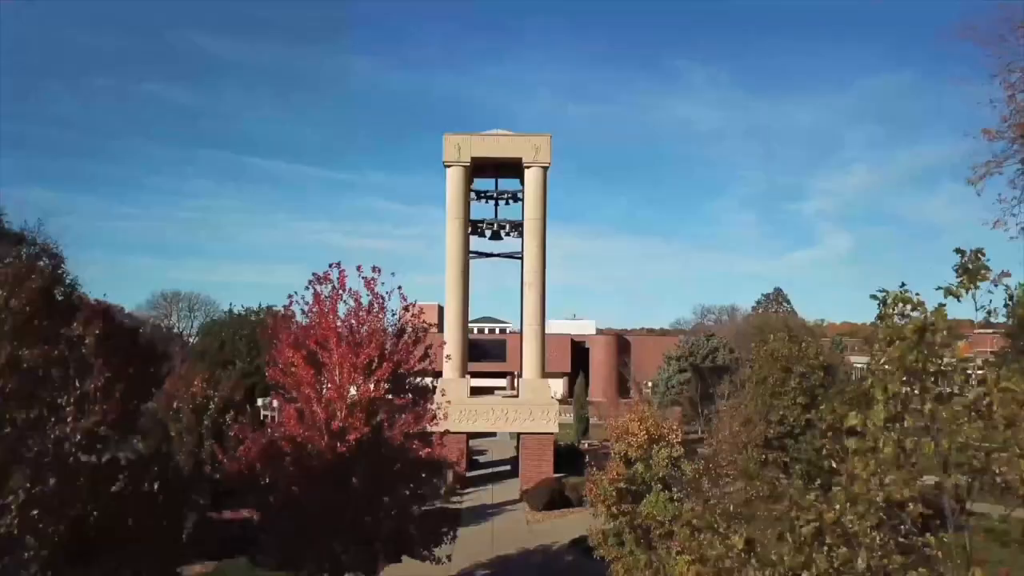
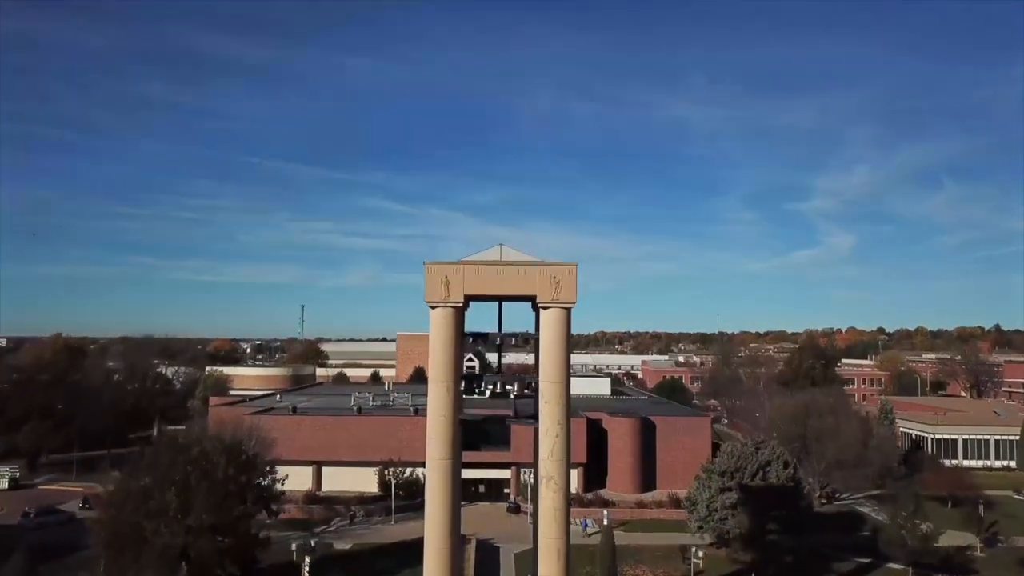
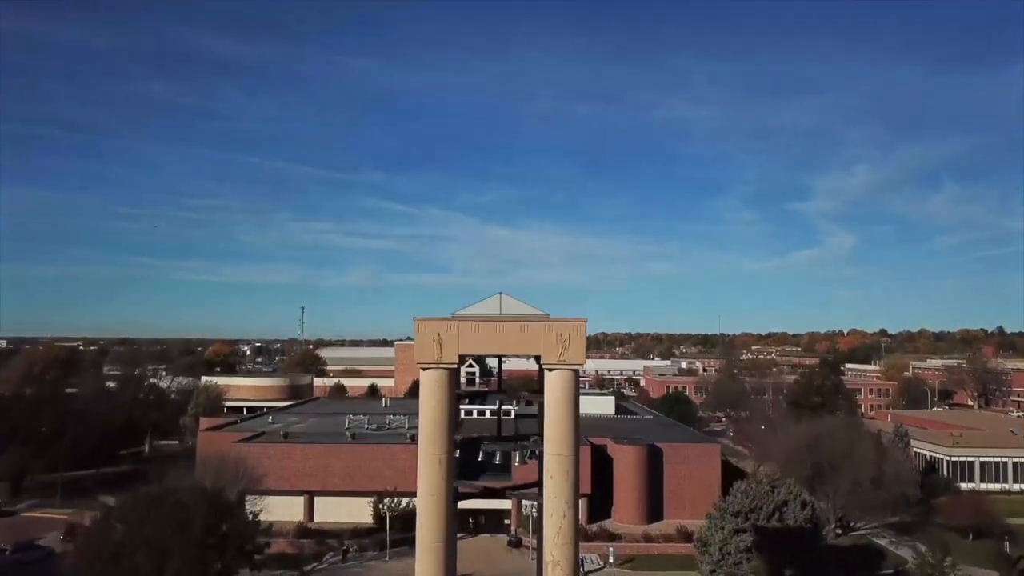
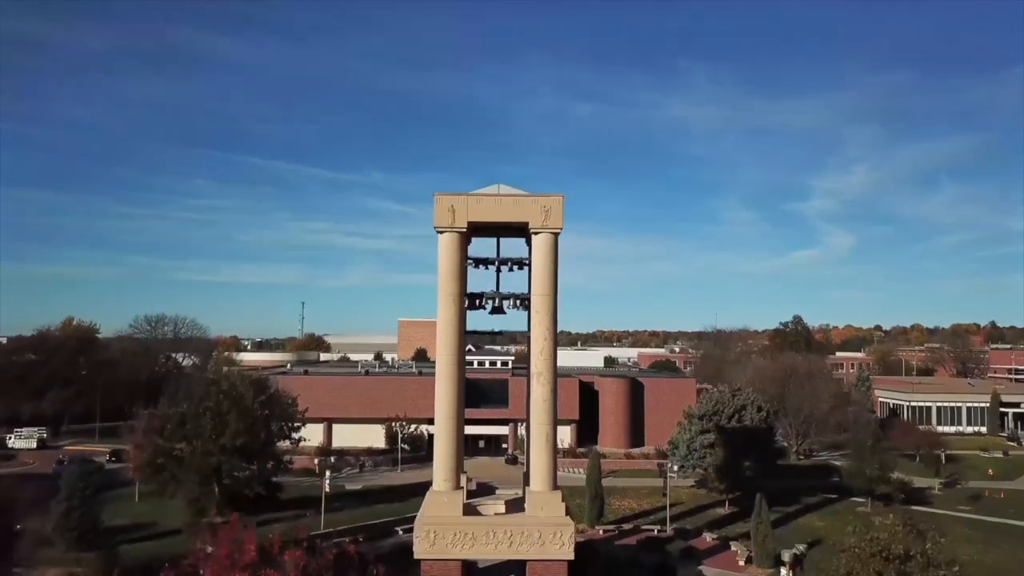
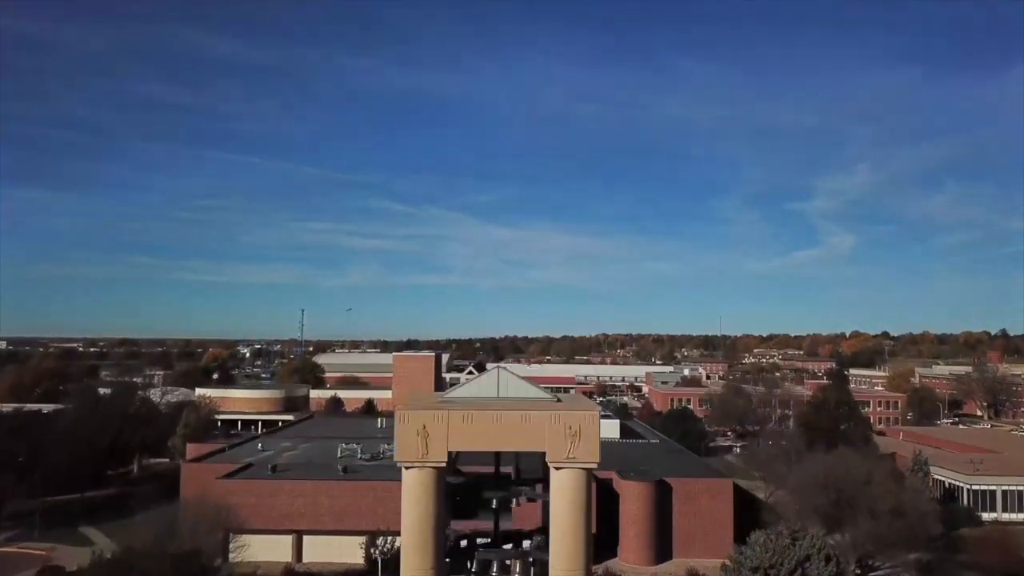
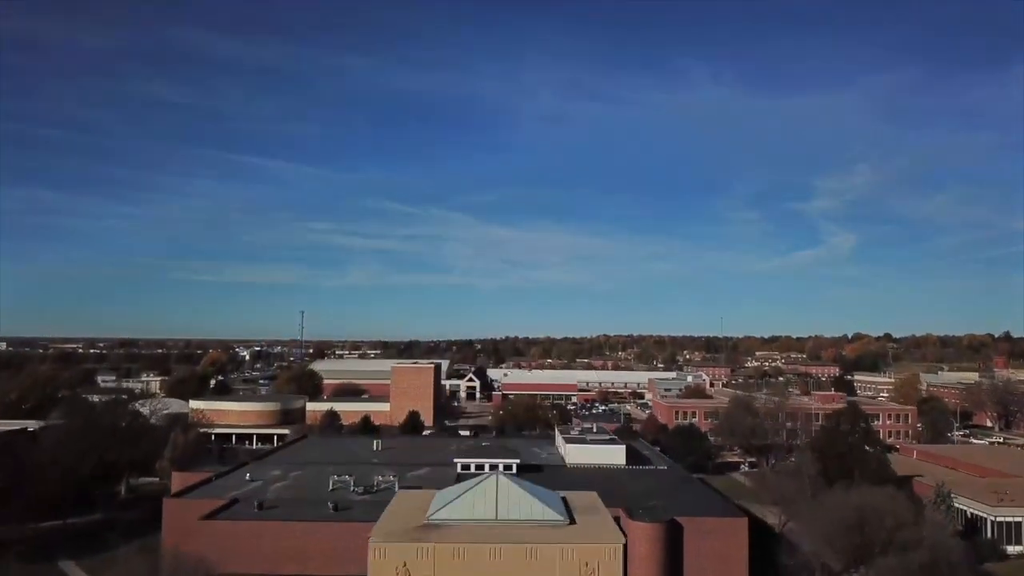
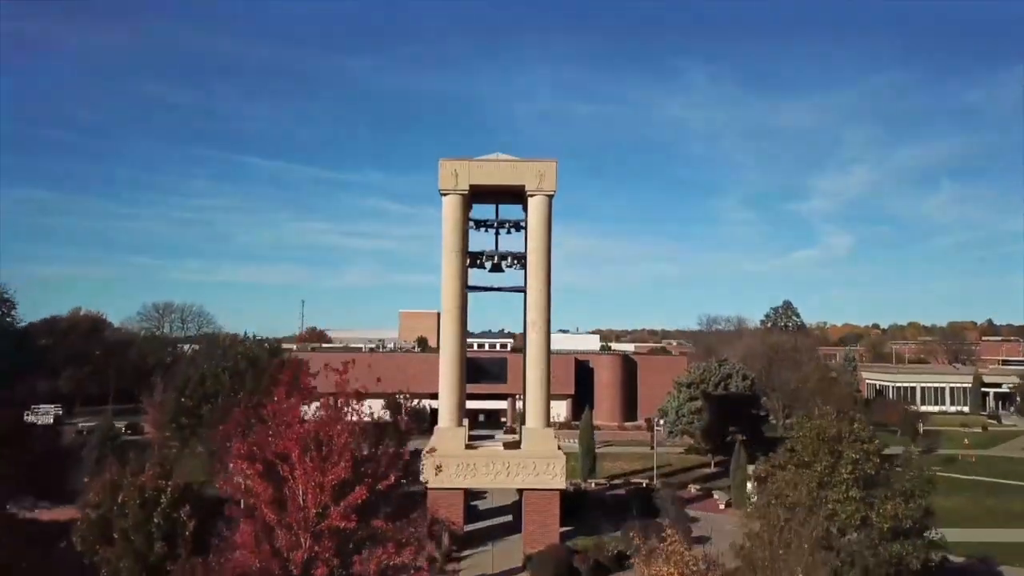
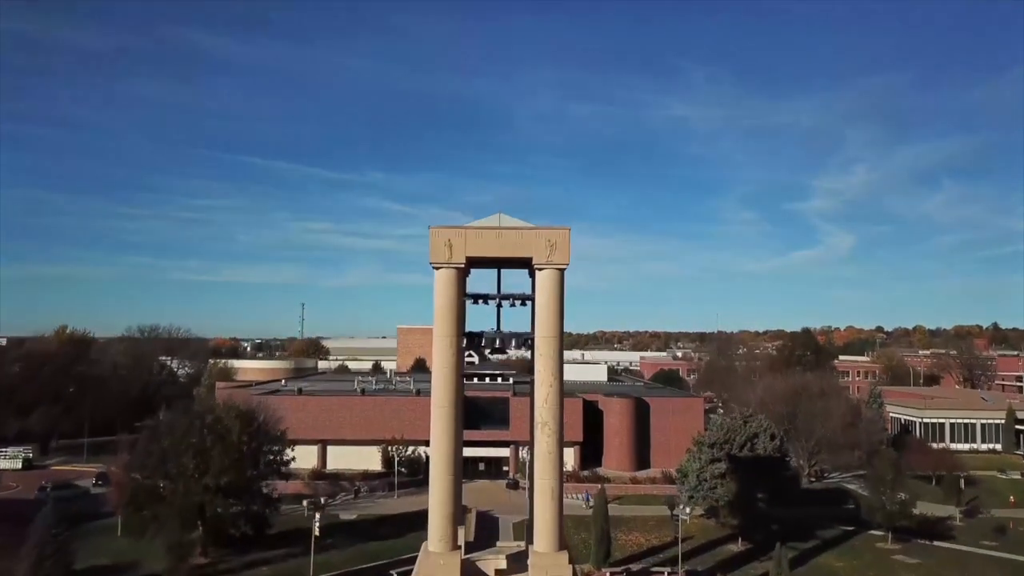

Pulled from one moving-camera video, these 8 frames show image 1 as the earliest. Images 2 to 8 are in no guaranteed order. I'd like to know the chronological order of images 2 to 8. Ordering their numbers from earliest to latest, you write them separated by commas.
7, 4, 8, 2, 3, 5, 6
